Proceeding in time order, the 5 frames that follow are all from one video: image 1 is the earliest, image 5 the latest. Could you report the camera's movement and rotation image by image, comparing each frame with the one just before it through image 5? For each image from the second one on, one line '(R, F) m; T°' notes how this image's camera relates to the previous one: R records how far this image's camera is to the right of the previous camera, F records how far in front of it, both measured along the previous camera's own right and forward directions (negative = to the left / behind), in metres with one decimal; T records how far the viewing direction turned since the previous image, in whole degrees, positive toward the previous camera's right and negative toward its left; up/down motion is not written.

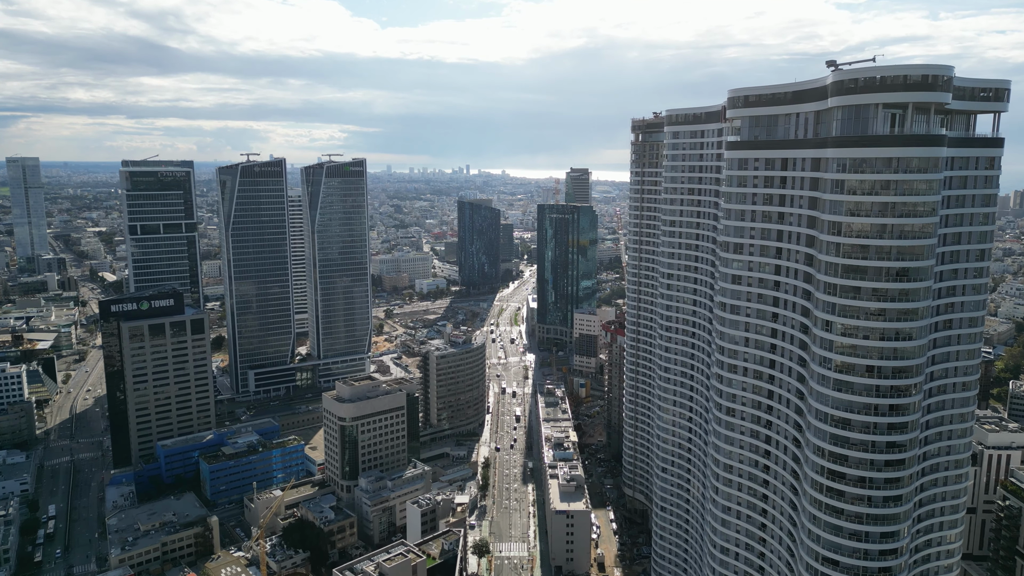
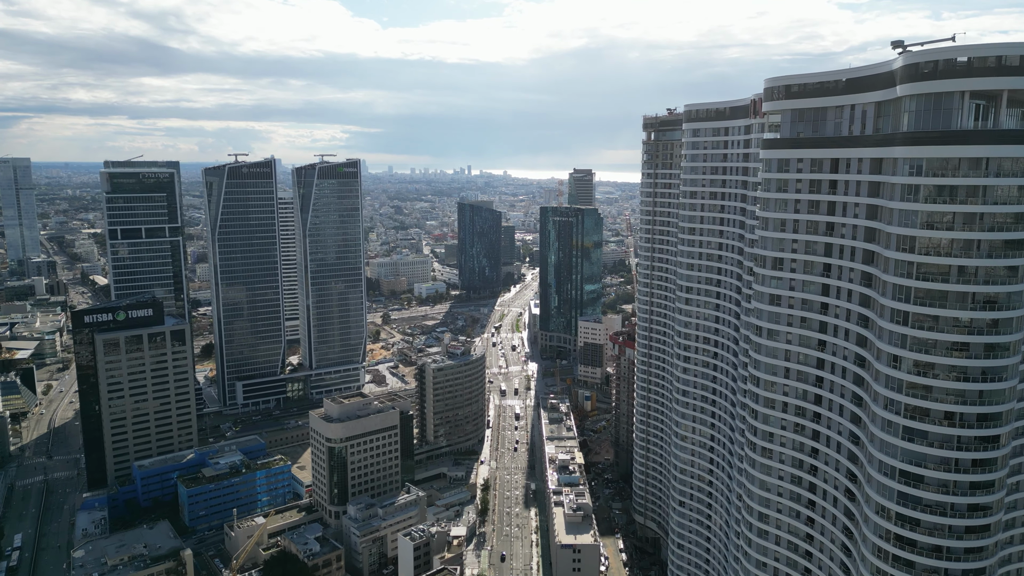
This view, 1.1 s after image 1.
(0.0, +5.8) m; 0°
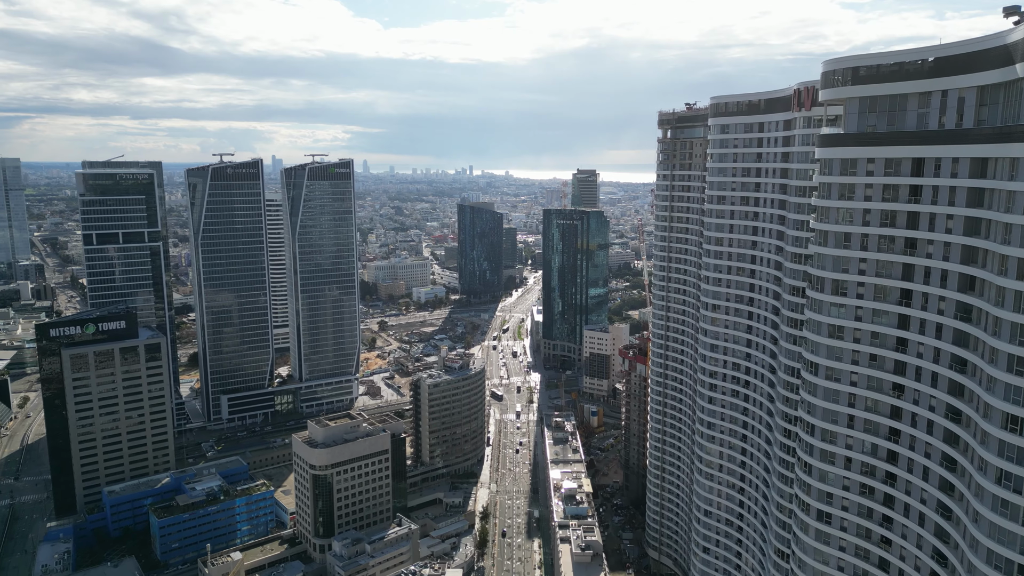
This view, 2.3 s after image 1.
(0.0, +6.5) m; 0°
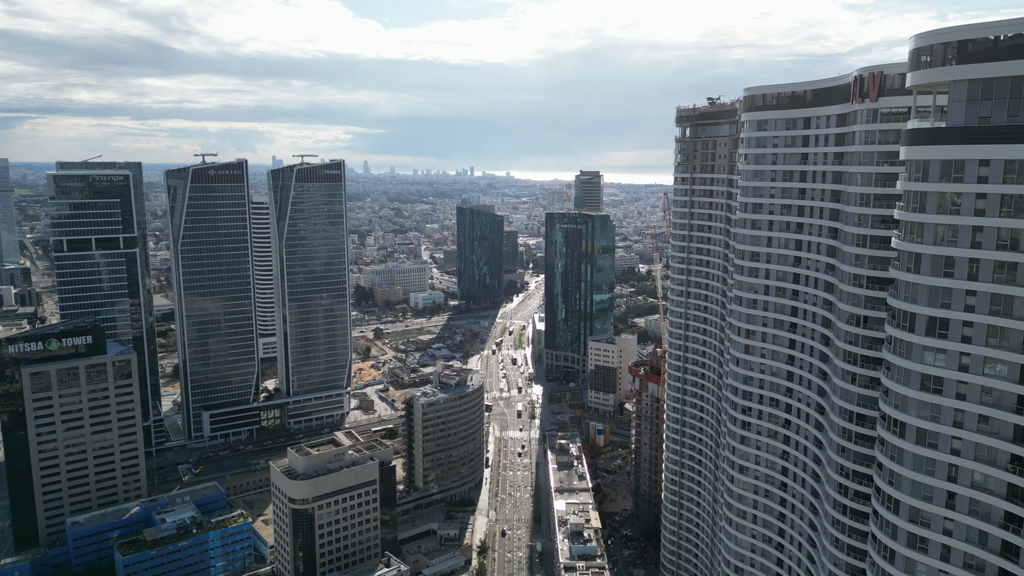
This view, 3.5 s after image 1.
(0.0, +6.5) m; 0°
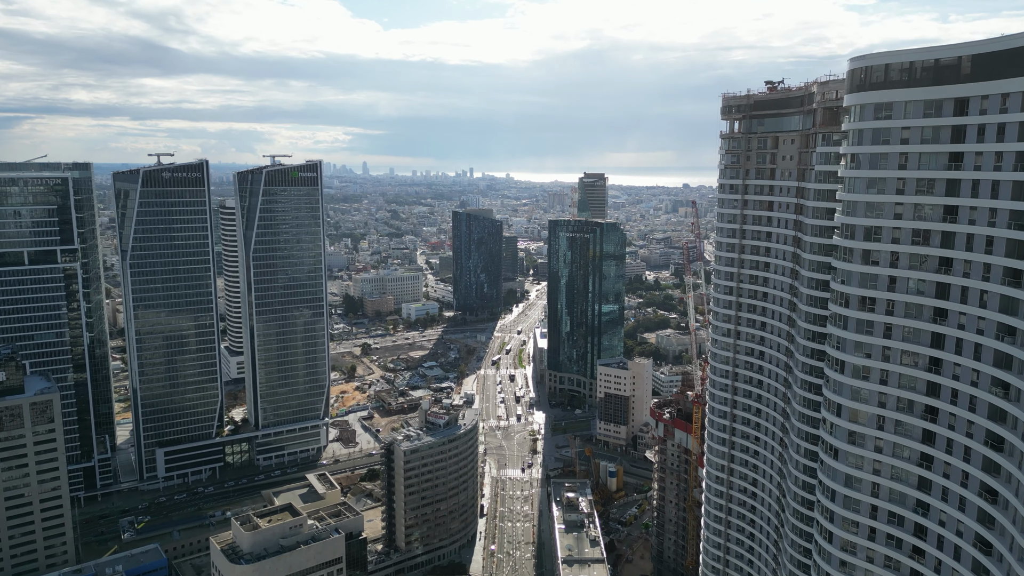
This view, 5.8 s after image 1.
(0.0, +12.4) m; 0°
